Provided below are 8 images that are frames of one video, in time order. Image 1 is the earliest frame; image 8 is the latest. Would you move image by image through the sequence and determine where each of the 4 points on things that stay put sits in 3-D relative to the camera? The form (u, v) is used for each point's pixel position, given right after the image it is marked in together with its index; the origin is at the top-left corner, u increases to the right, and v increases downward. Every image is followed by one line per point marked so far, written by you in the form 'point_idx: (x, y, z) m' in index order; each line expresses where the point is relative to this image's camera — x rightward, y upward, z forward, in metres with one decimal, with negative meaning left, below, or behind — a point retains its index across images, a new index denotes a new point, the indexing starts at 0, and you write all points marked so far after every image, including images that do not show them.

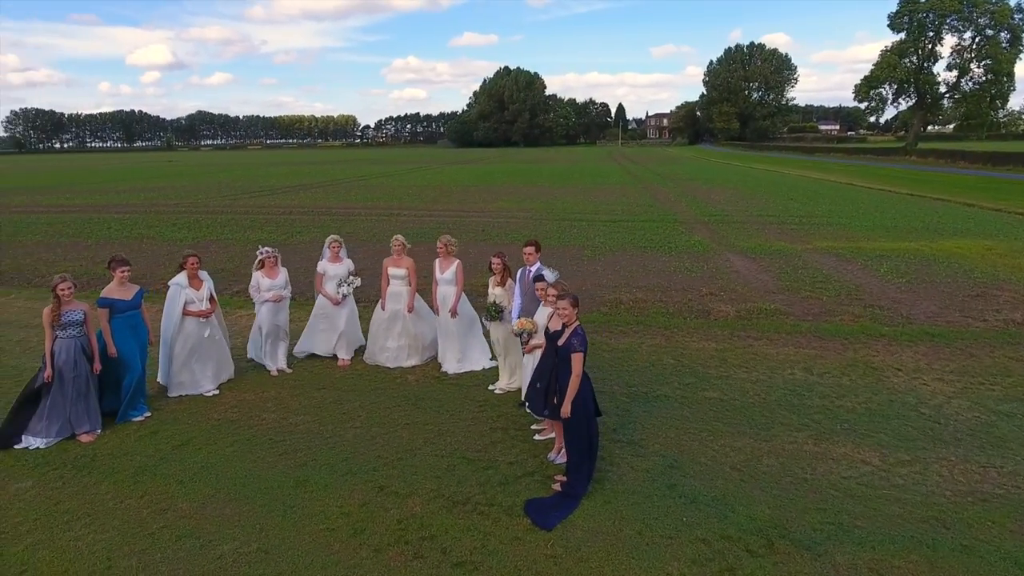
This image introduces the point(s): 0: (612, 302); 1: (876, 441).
0: (+2.0, -0.3, +13.1) m
1: (+4.0, -1.7, +7.1) m
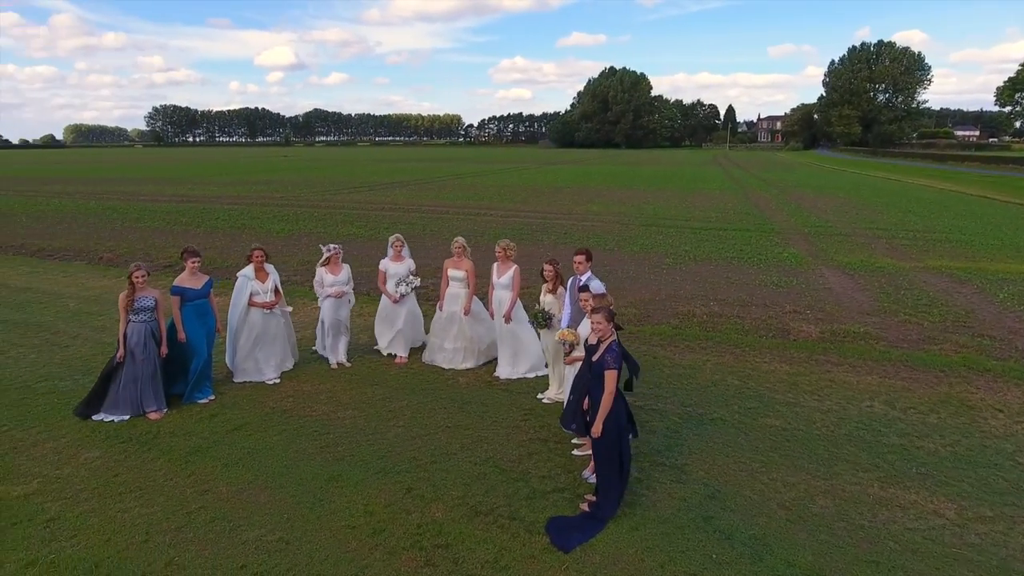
0: (+3.3, -0.5, +12.5) m
1: (+4.3, -2.0, +6.3) m
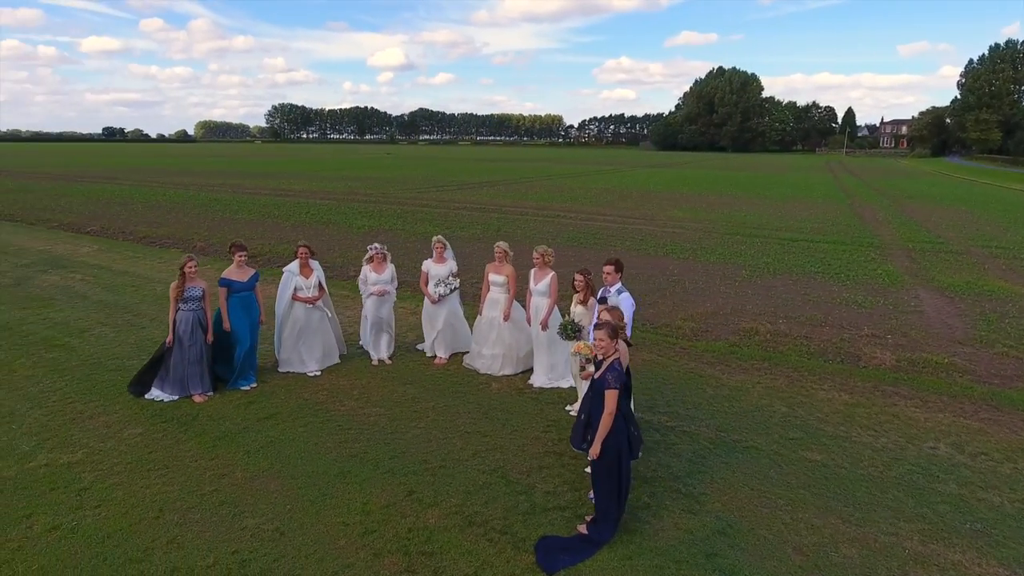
0: (+4.3, -0.8, +11.8) m
1: (+4.3, -2.3, +5.6) m
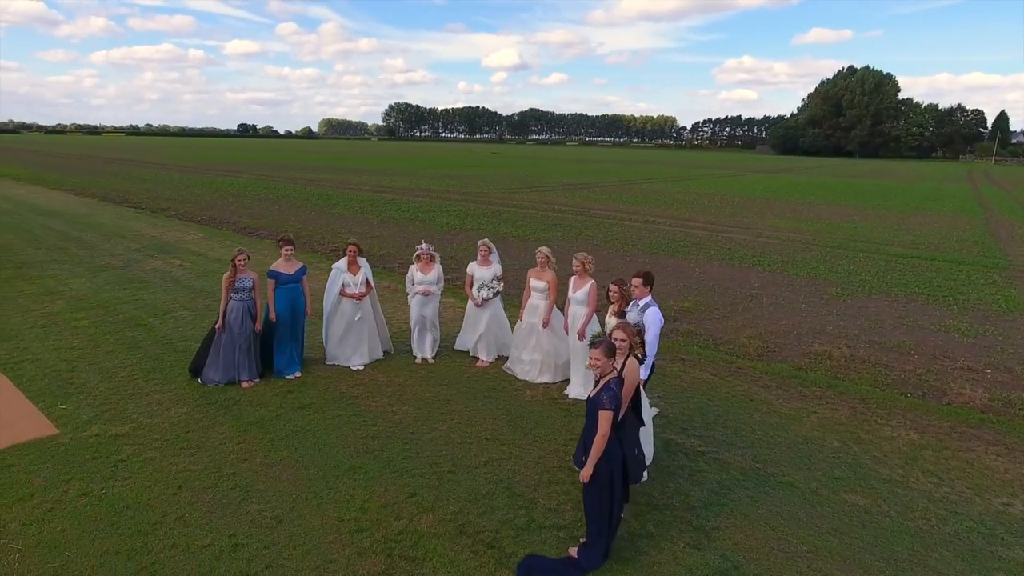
0: (+5.2, -1.1, +10.9) m
1: (+4.1, -2.6, +4.7) m
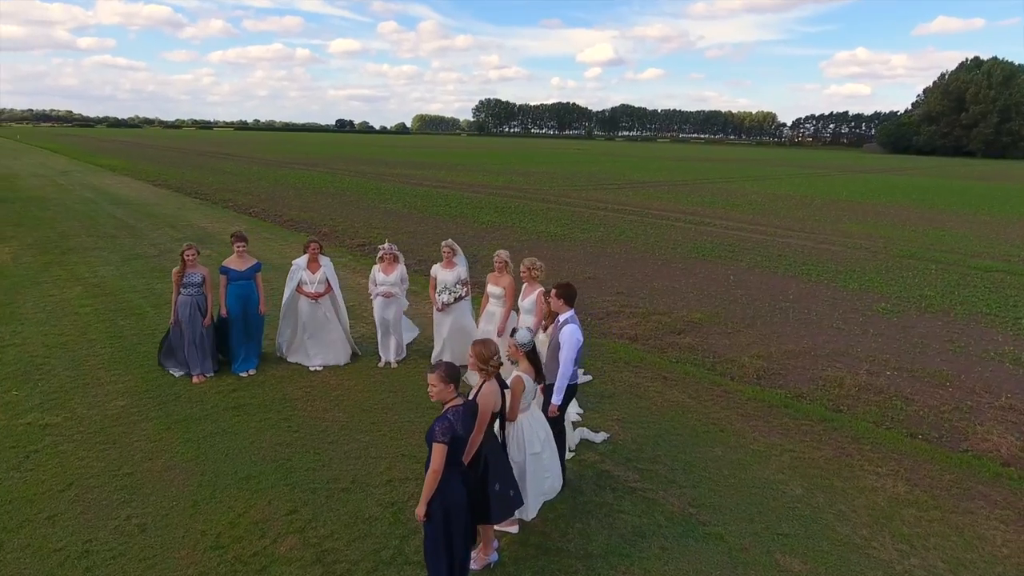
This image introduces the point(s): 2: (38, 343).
0: (+4.7, -1.4, +9.6) m
1: (+2.8, -2.8, +3.7) m
2: (-7.1, -0.8, +9.7) m
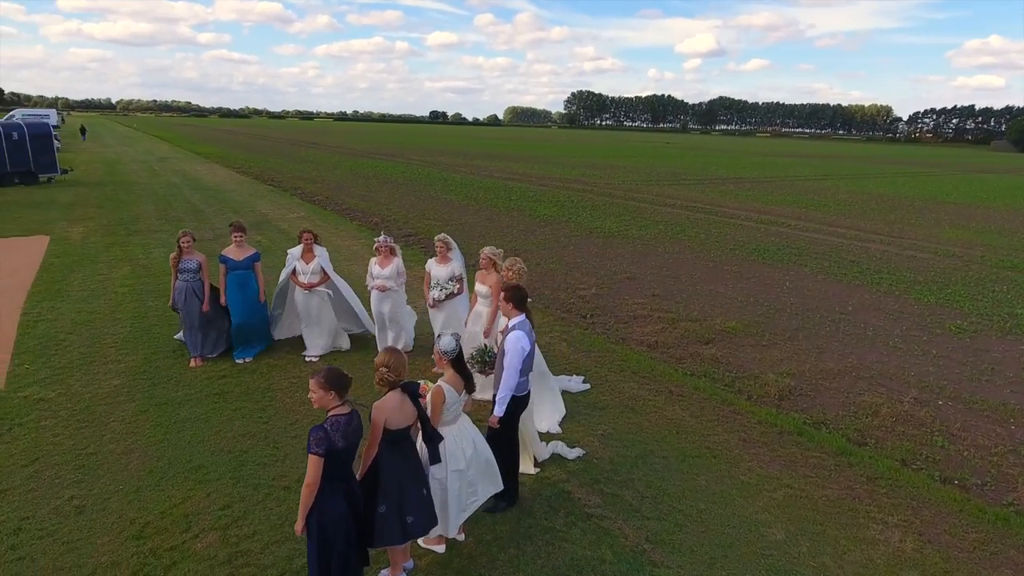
0: (+4.6, -1.5, +8.5) m
1: (+1.8, -3.0, +2.9) m
2: (-7.0, -0.5, +10.3) m
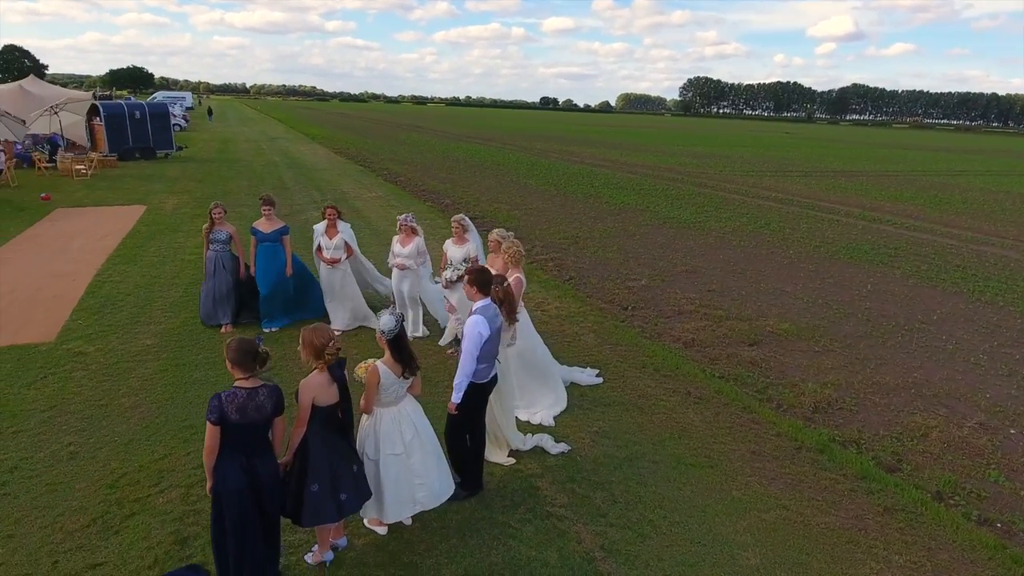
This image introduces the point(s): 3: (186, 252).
0: (+4.7, -1.6, +7.5) m
1: (+0.9, -3.0, +2.5) m
2: (-6.5, +0.1, +11.1) m
3: (-6.6, +0.7, +13.0) m
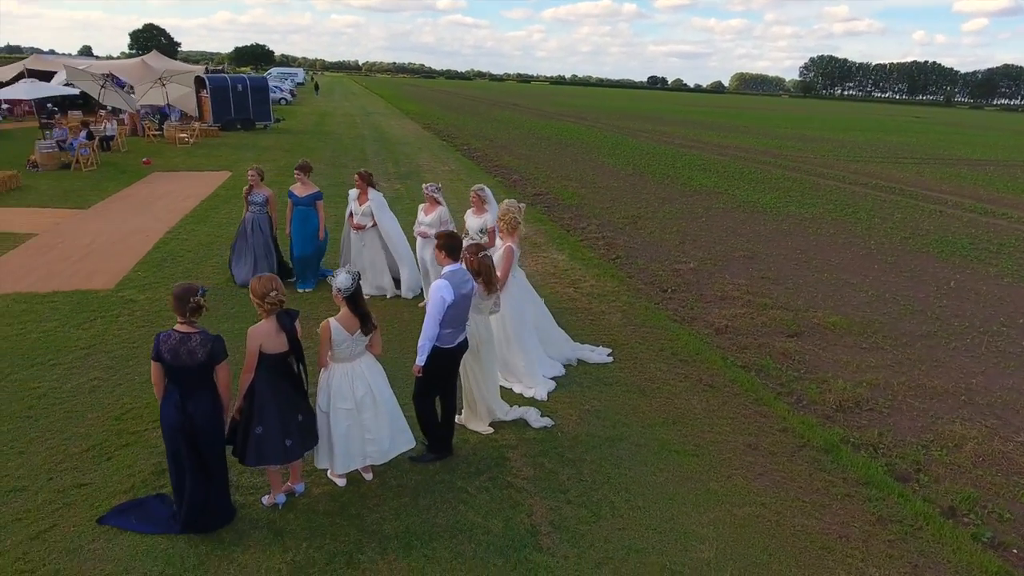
0: (+4.6, -1.5, +6.8) m
1: (0.0, -2.8, +2.4) m
2: (-5.8, +0.9, +12.0) m
3: (-5.6, +1.5, +13.9) m
